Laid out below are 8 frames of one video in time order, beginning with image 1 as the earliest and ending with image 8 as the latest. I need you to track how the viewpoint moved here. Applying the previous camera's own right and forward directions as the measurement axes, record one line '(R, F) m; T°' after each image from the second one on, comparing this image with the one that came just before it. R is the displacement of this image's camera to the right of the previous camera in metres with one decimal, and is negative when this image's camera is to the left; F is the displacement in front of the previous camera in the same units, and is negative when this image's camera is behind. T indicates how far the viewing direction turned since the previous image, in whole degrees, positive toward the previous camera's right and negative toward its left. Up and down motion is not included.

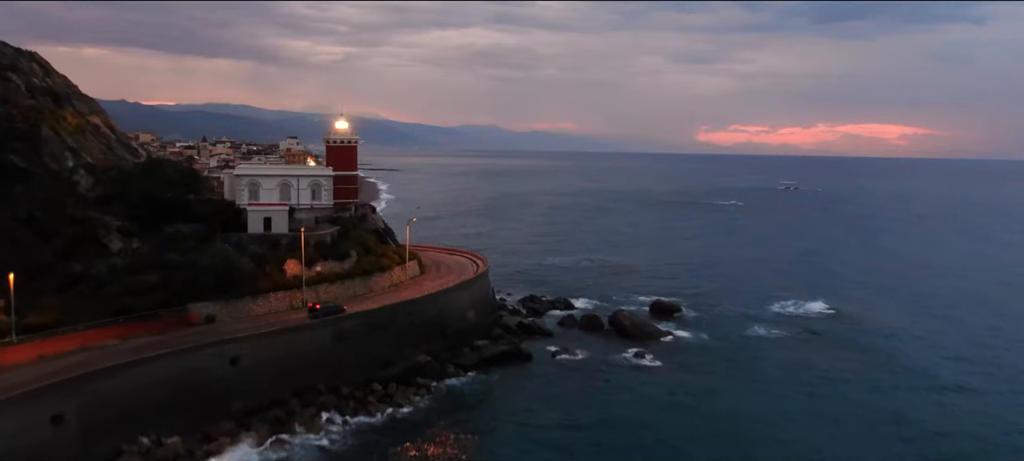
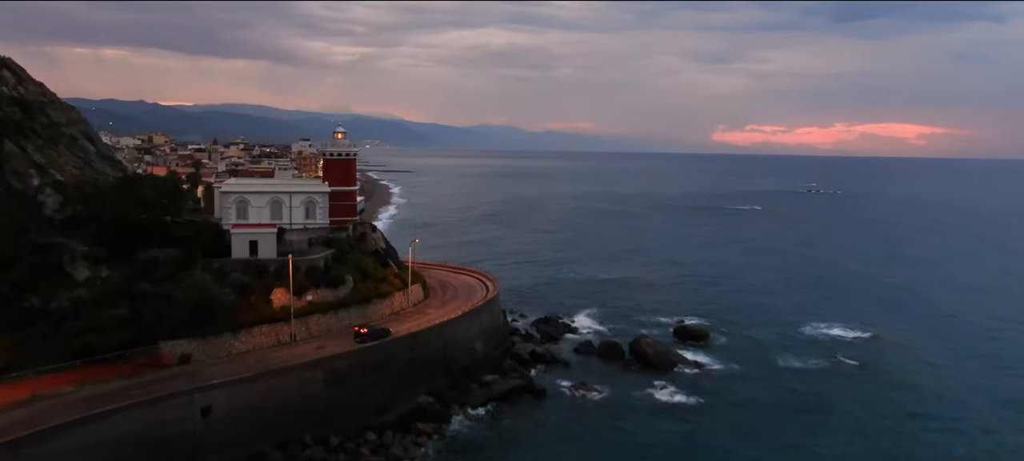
(+0.1, +2.4) m; -1°
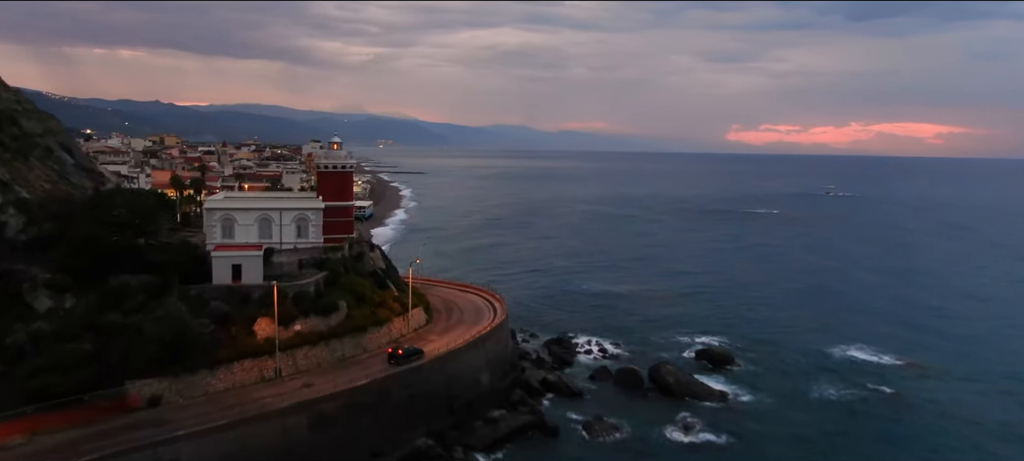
(+0.1, +2.1) m; -1°
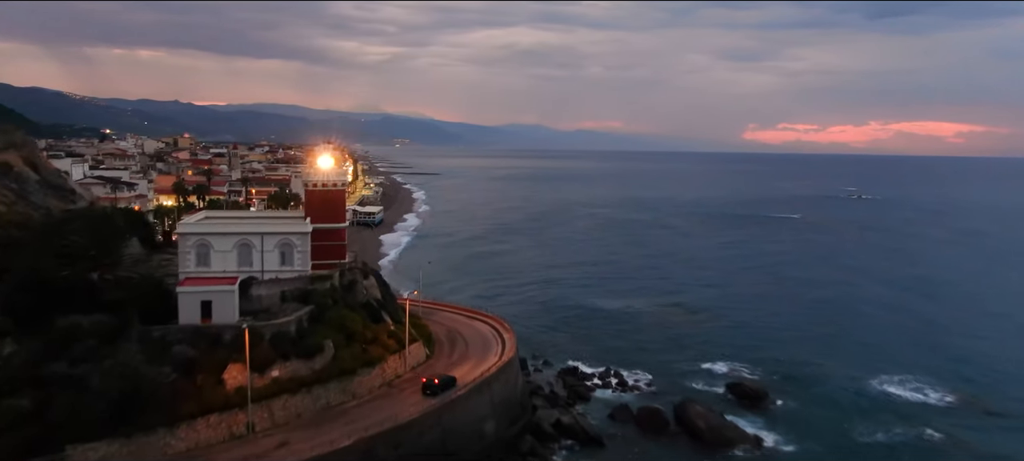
(+0.2, +2.6) m; -1°
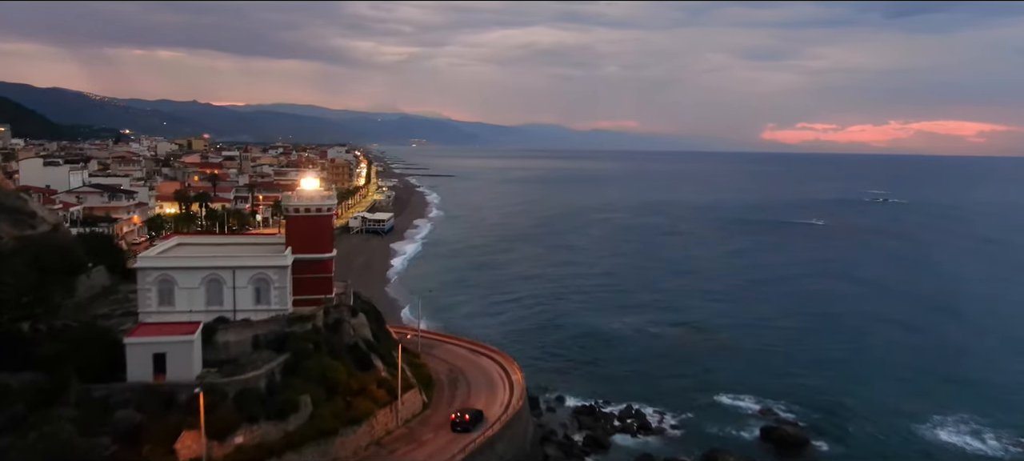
(+0.2, +2.7) m; -1°
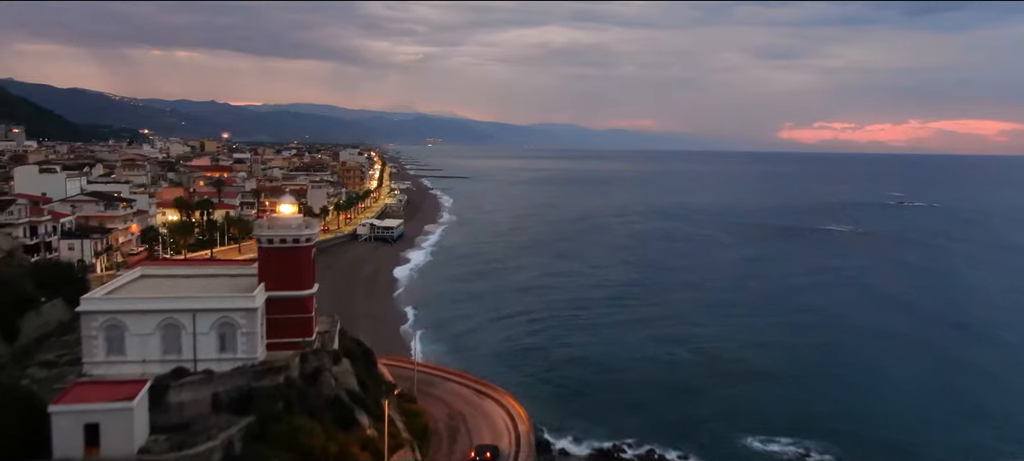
(+0.2, +2.6) m; -1°
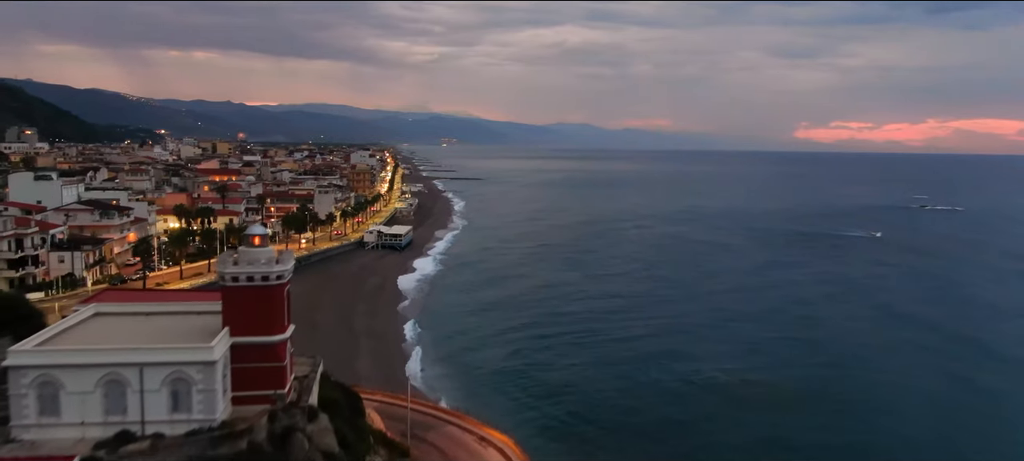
(+0.2, +2.4) m; -1°
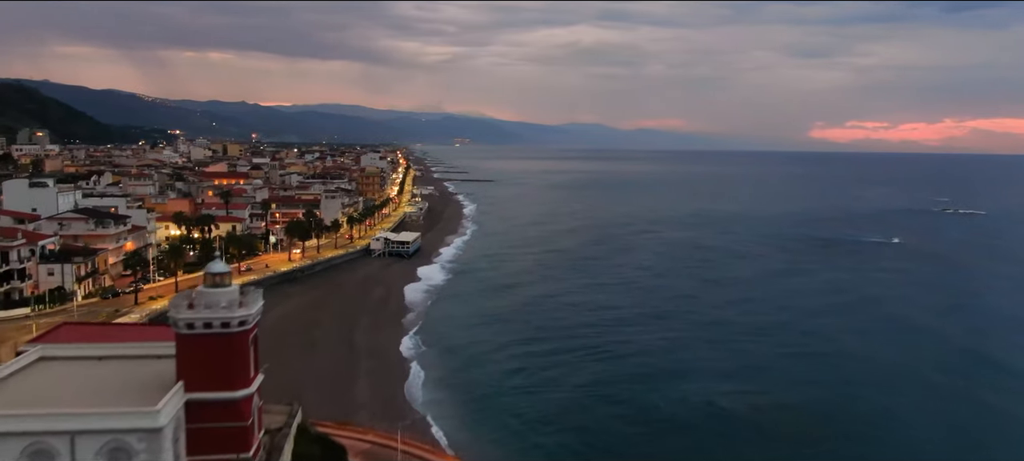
(+0.2, +2.1) m; -1°
